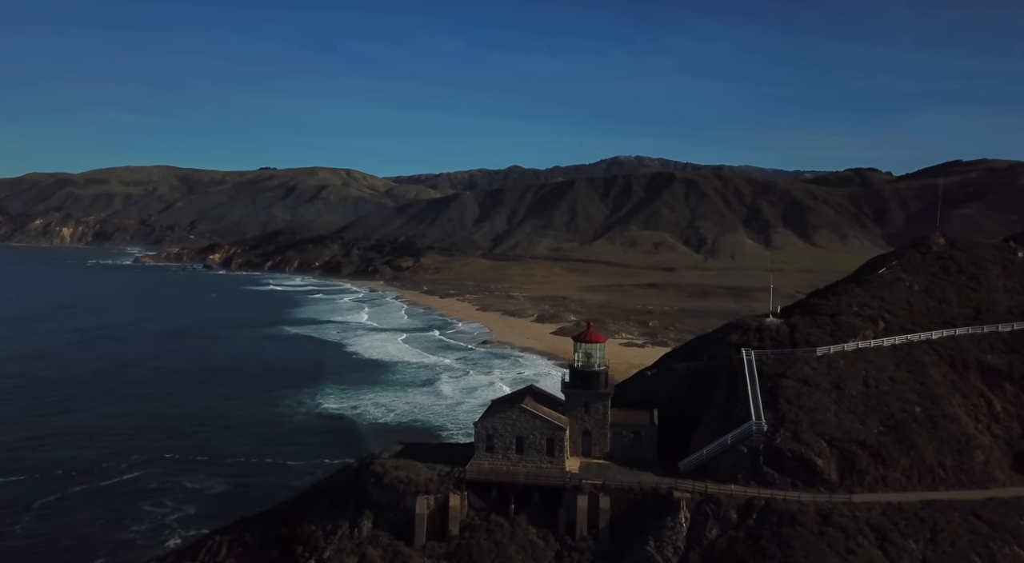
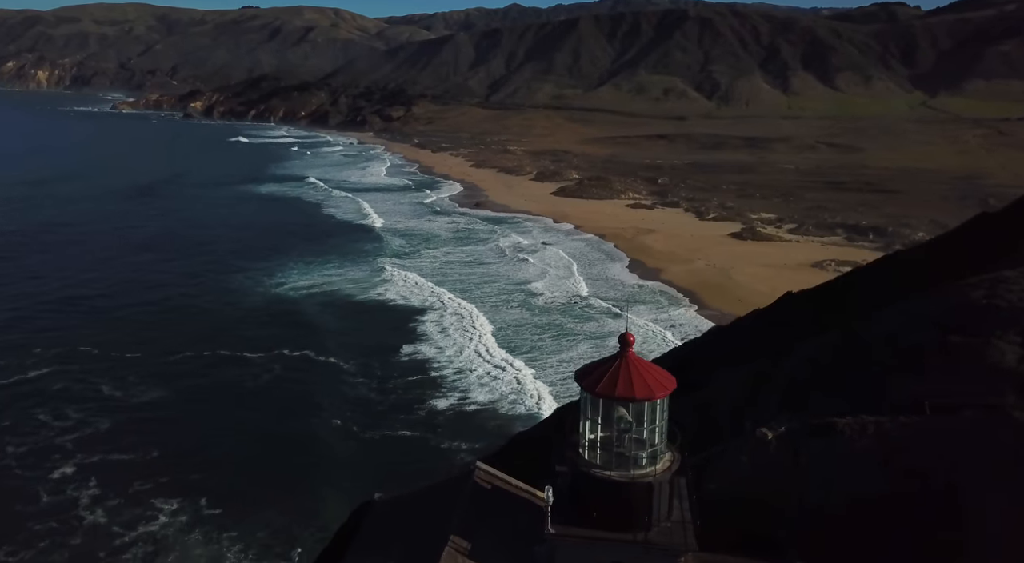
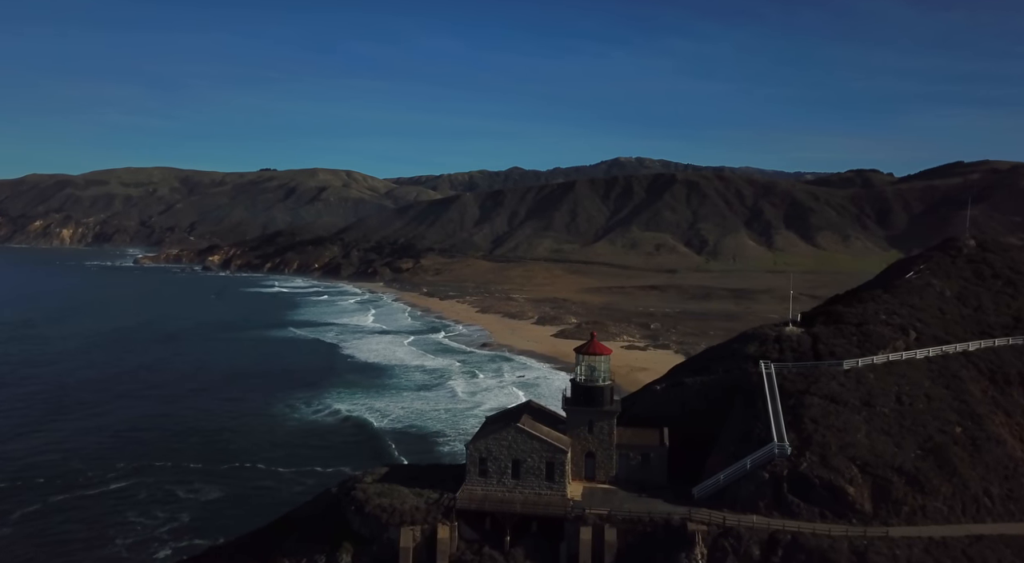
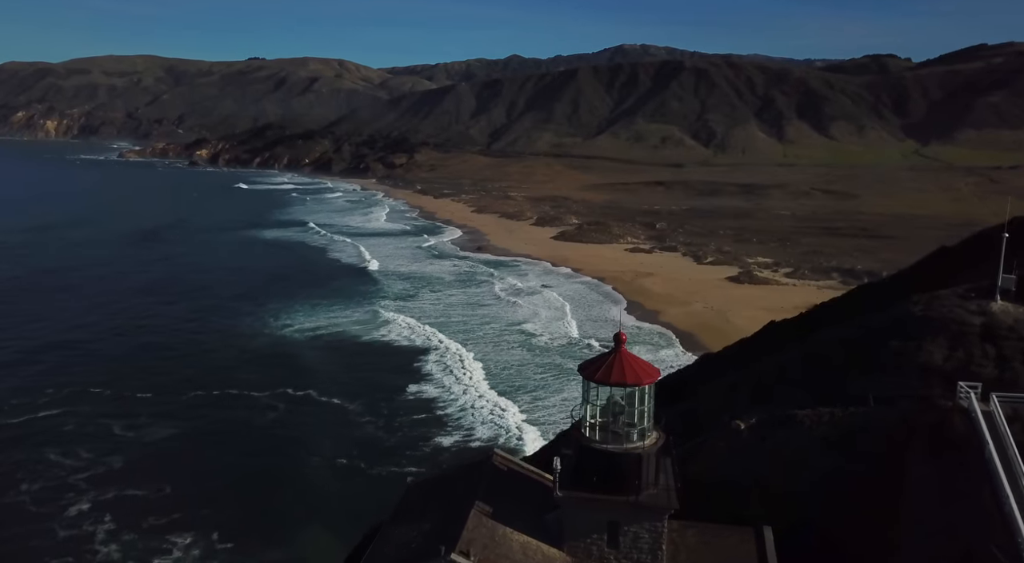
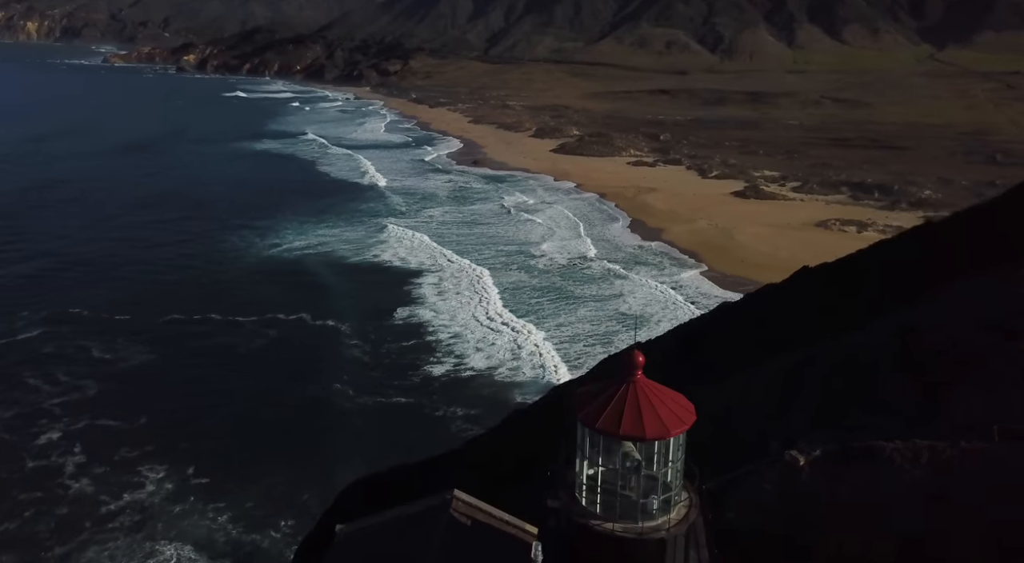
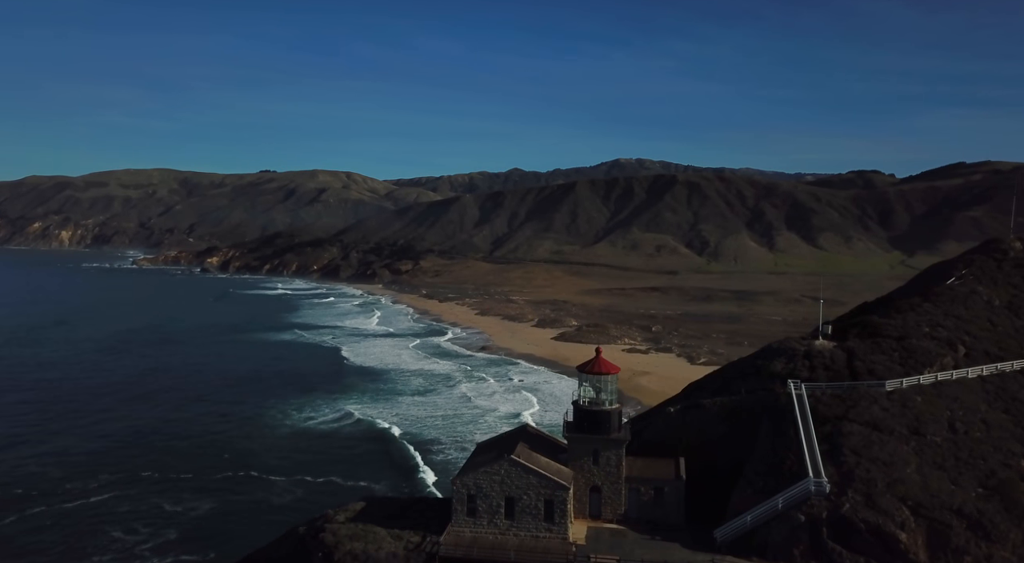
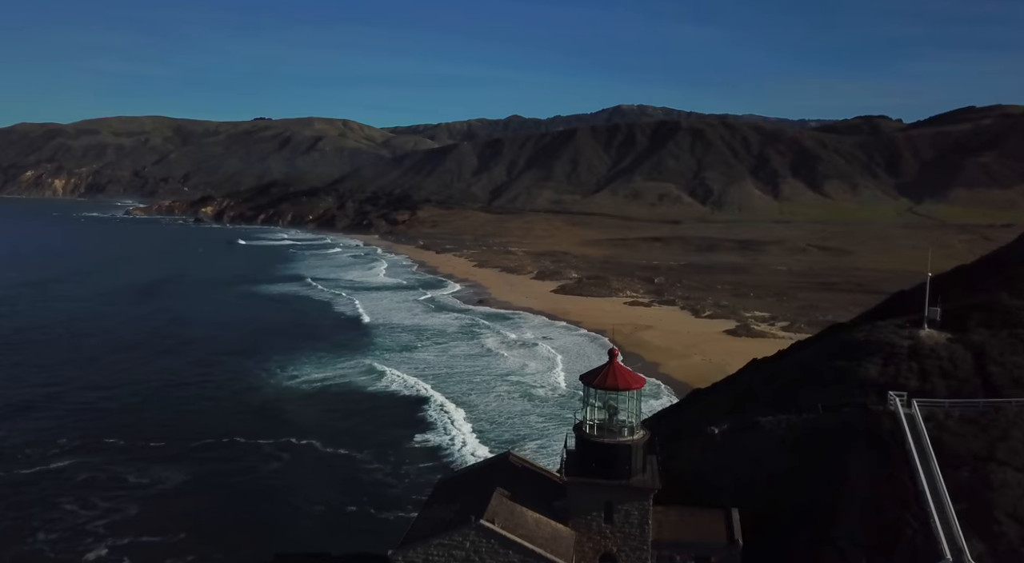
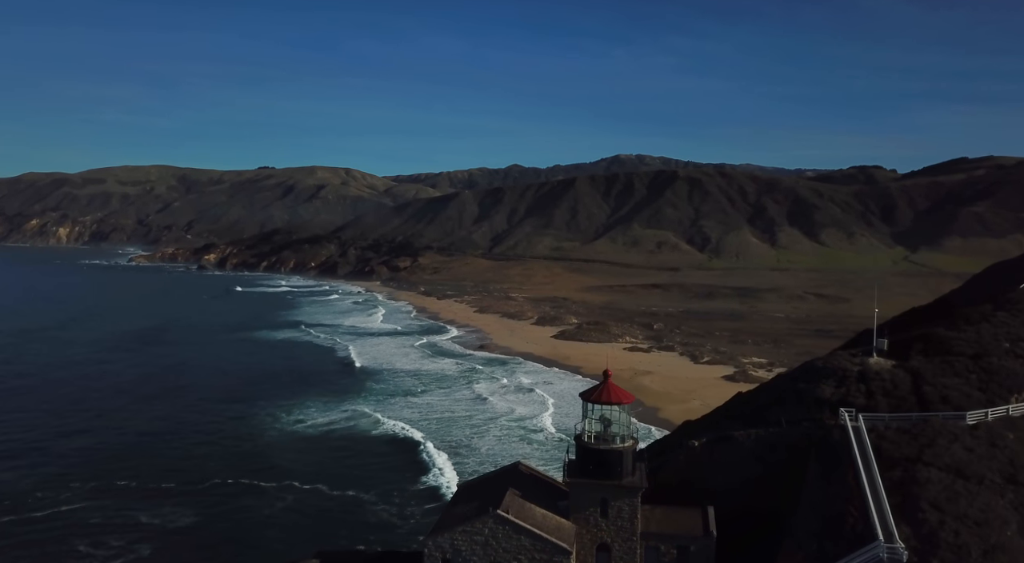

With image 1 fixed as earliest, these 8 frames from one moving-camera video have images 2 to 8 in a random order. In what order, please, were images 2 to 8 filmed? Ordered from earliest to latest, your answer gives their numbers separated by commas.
3, 6, 8, 7, 4, 2, 5
